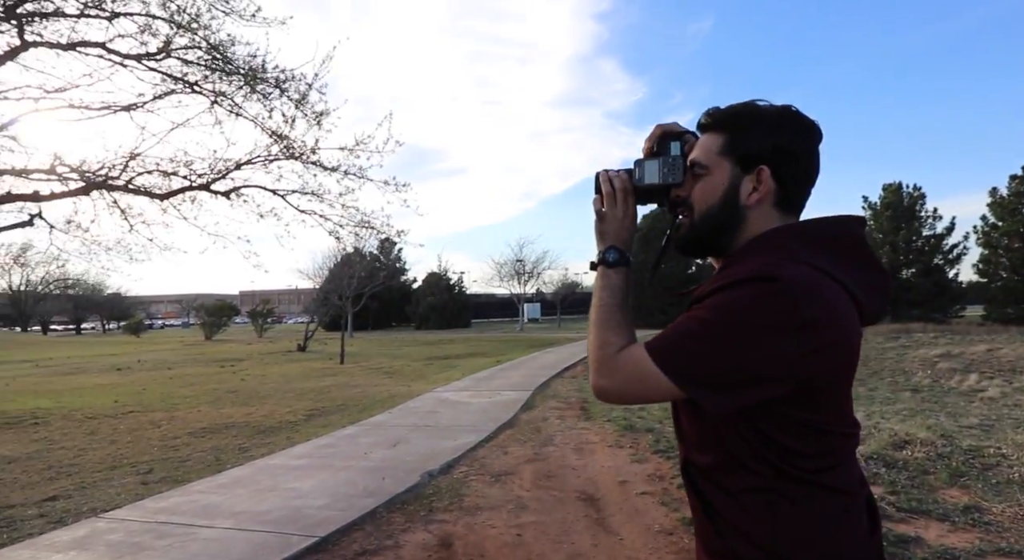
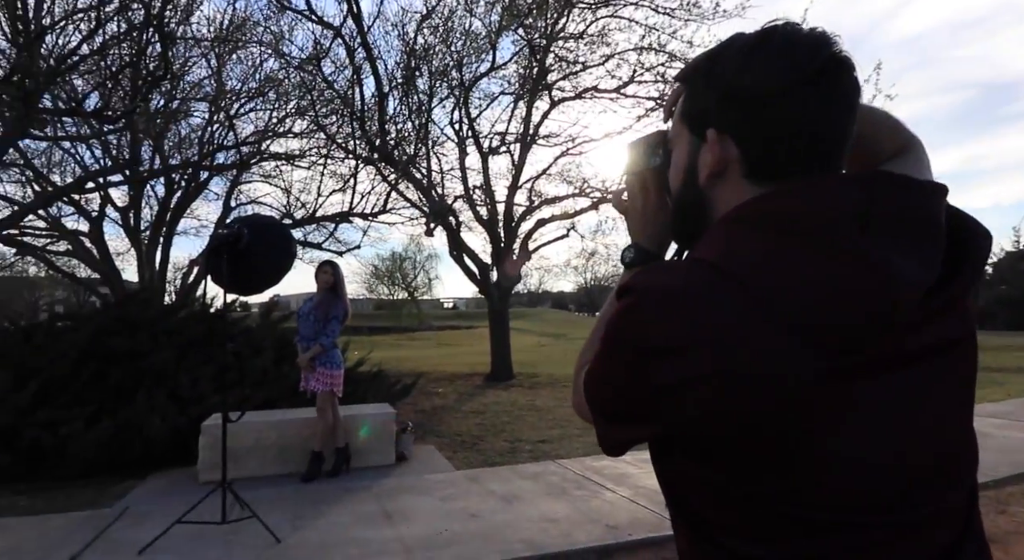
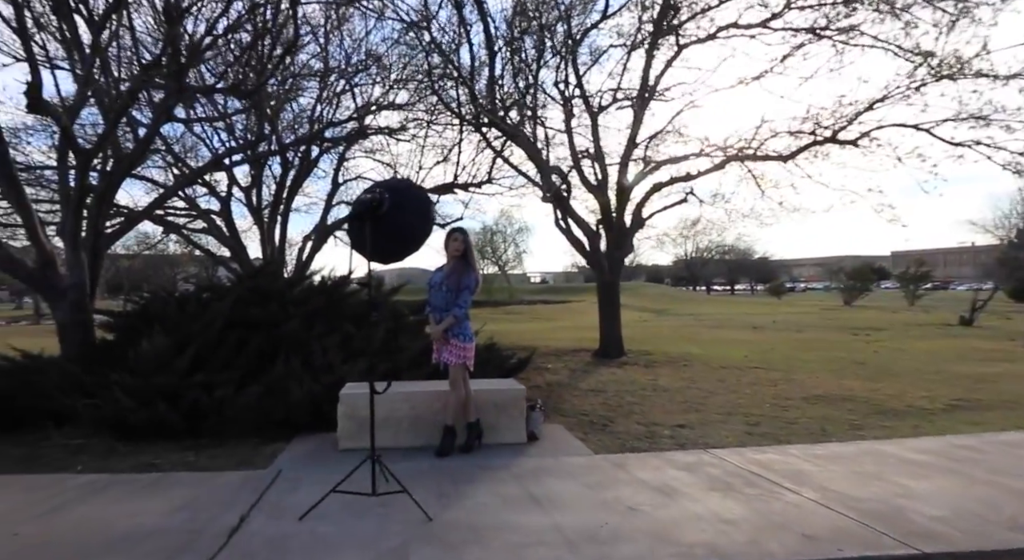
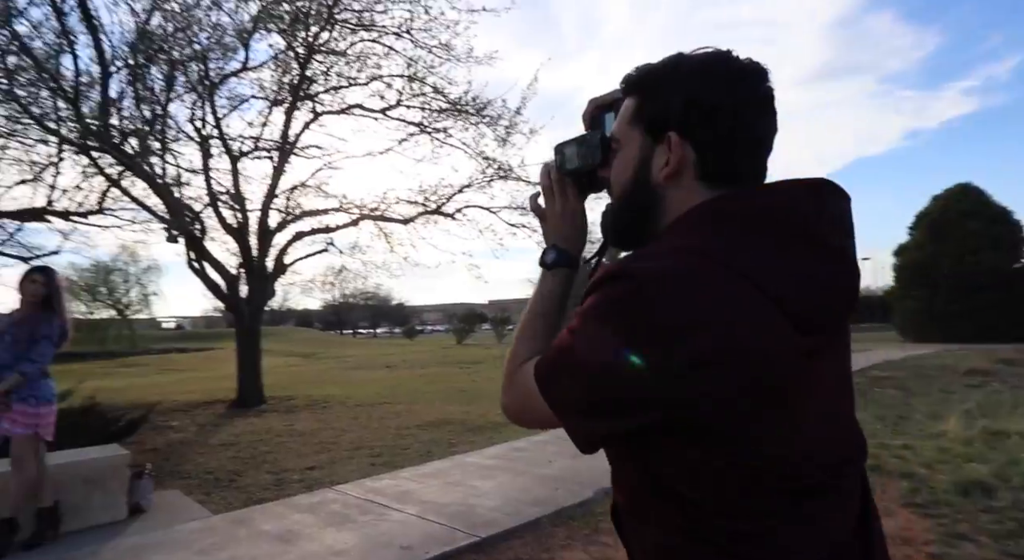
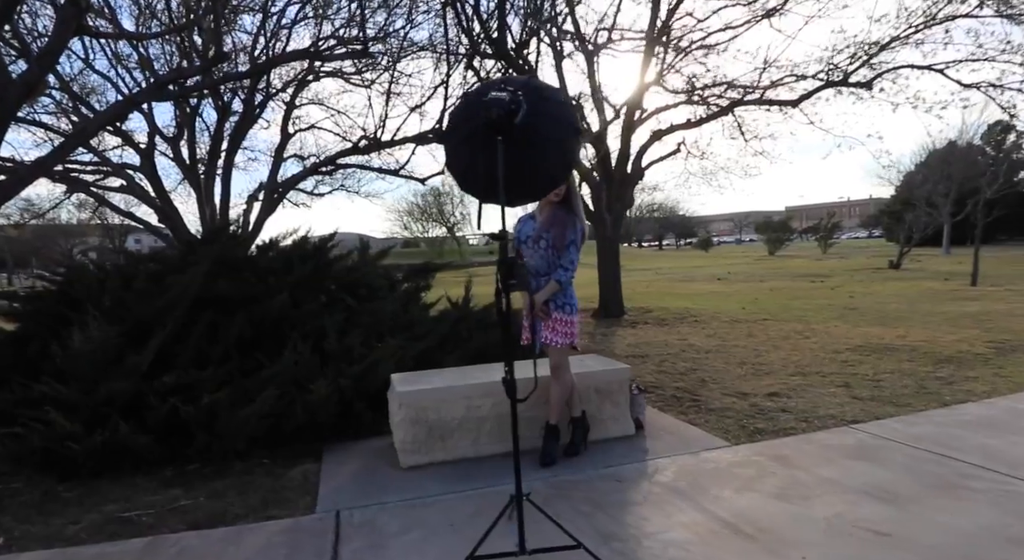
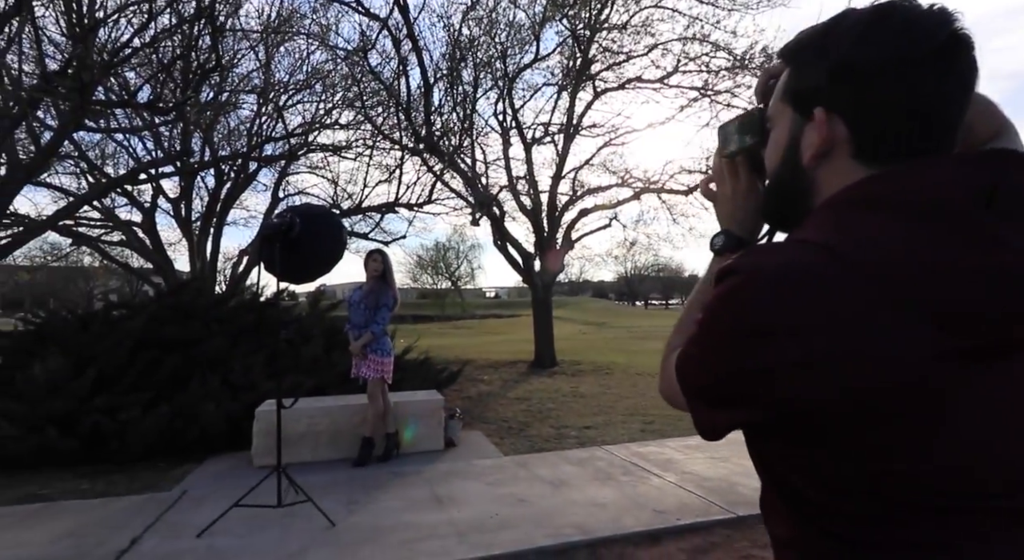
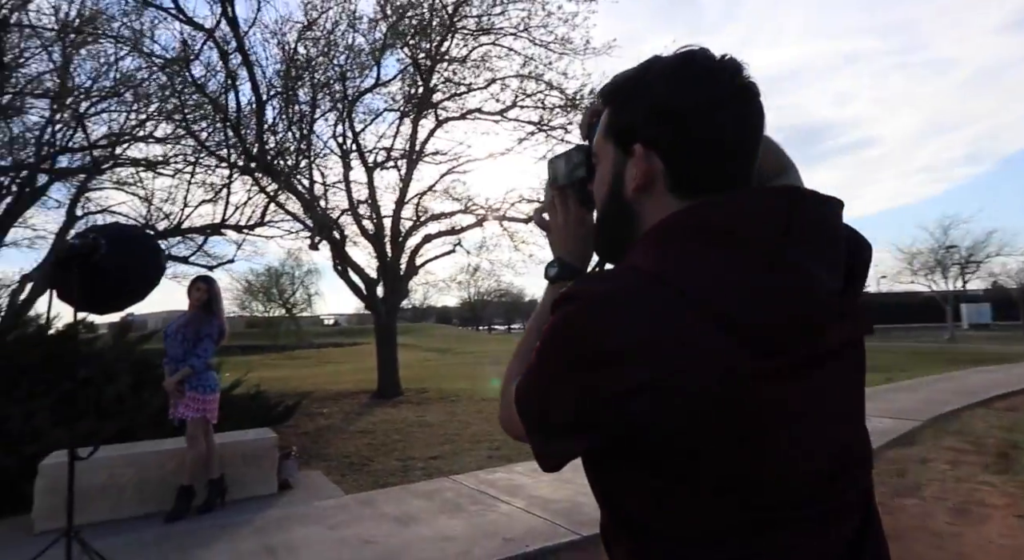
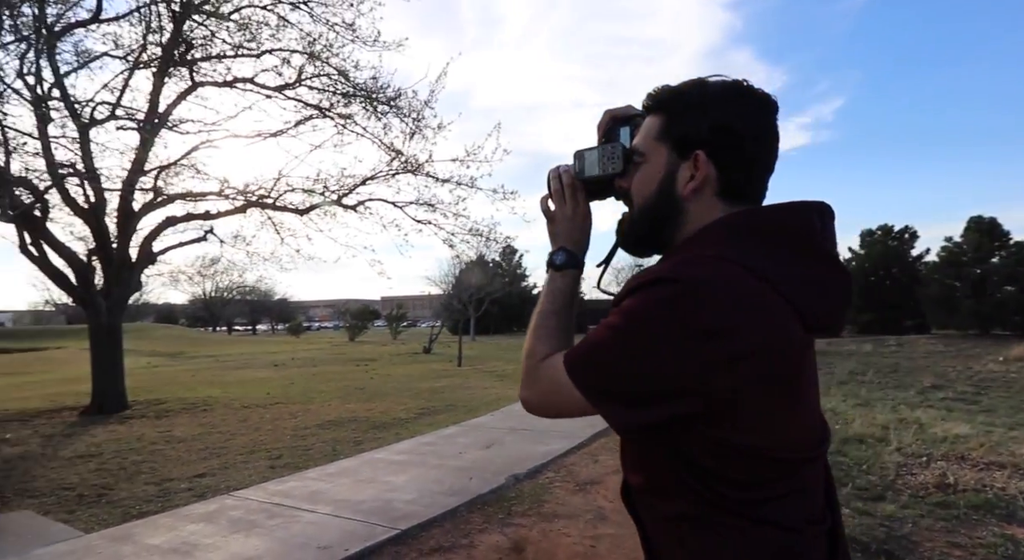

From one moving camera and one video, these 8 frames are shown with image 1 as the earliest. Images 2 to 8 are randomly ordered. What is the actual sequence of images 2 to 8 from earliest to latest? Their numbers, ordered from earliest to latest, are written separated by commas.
8, 4, 7, 2, 6, 3, 5
